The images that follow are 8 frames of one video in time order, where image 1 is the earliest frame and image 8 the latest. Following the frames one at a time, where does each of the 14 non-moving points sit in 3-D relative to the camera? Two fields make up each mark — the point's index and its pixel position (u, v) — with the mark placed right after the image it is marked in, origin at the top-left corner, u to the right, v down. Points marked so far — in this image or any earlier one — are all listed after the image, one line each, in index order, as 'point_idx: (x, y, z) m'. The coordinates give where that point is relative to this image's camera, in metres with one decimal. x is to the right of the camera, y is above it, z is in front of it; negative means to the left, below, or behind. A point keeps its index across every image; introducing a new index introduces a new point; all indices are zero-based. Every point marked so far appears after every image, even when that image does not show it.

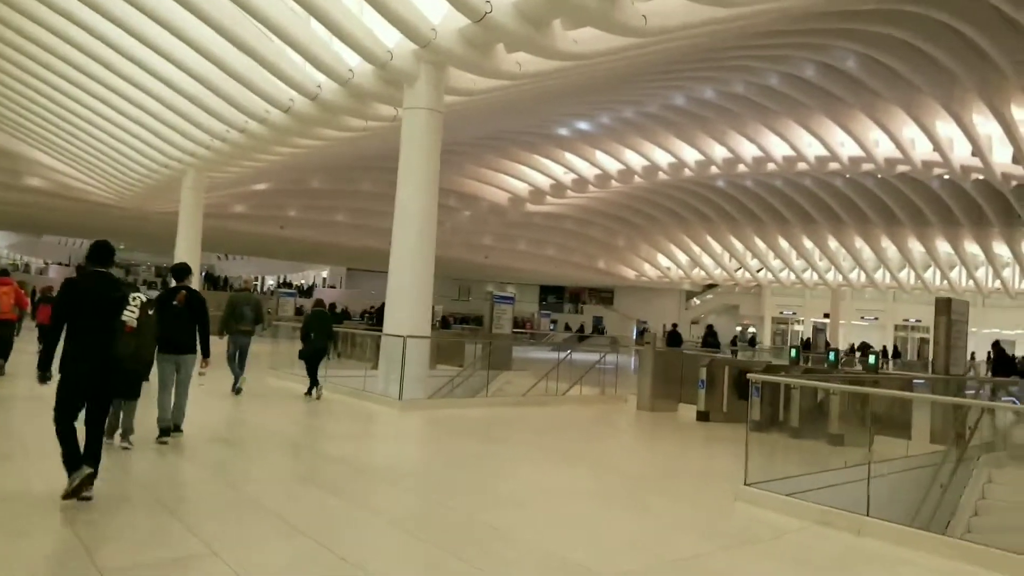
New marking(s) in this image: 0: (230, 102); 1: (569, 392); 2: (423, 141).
0: (-4.7, +3.1, +15.5) m
1: (+0.9, -1.6, +13.9) m
2: (-1.1, +1.9, +11.9) m
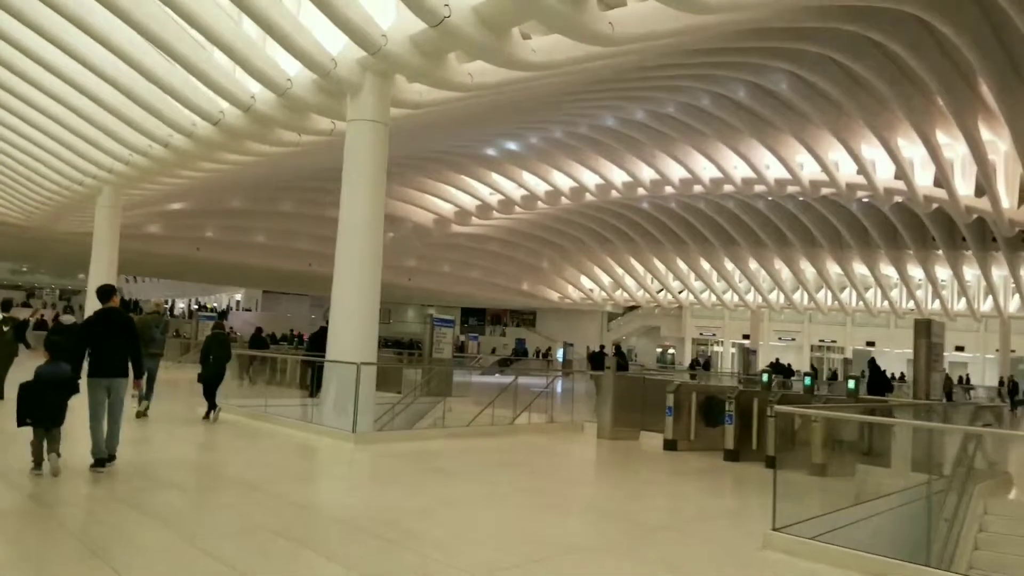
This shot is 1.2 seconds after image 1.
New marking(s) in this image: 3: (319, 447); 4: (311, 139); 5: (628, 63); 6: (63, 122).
0: (-5.6, +2.8, +14.5) m
1: (+0.1, -1.9, +13.3) m
2: (-1.7, +1.6, +11.2) m
3: (-2.1, -1.7, +10.2) m
4: (-3.5, +2.7, +16.4) m
5: (+1.7, +3.3, +13.5) m
6: (-7.9, +2.9, +16.2) m
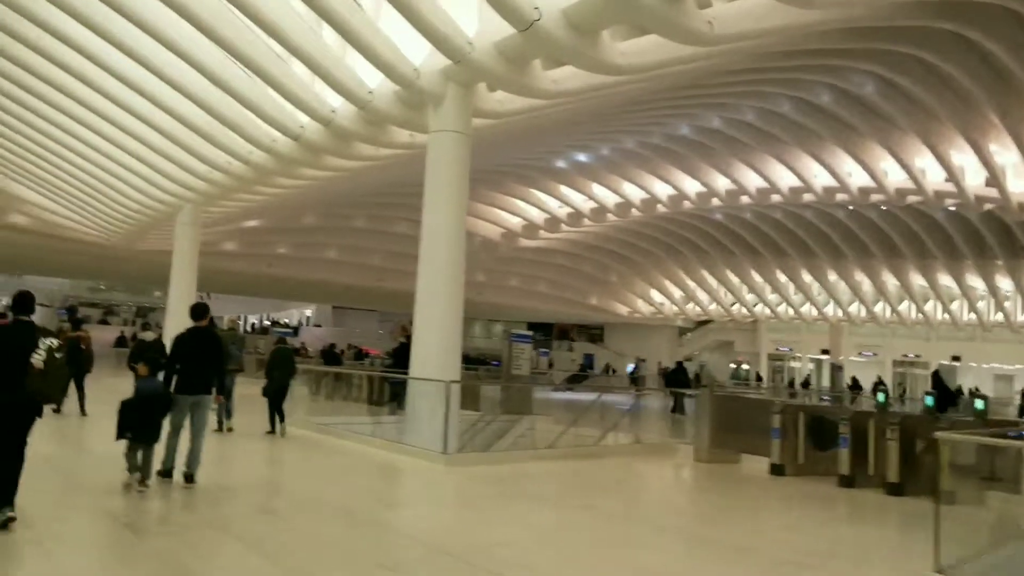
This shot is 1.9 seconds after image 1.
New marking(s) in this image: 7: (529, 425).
0: (-4.4, +2.5, +14.5) m
1: (+1.3, -2.1, +12.9) m
2: (-0.7, +1.4, +10.9) m
3: (-1.2, -1.9, +9.9) m
4: (-2.1, +2.4, +16.3) m
5: (+2.9, +3.1, +13.0) m
6: (-6.5, +2.6, +16.4) m
7: (+0.3, -1.8, +12.1) m
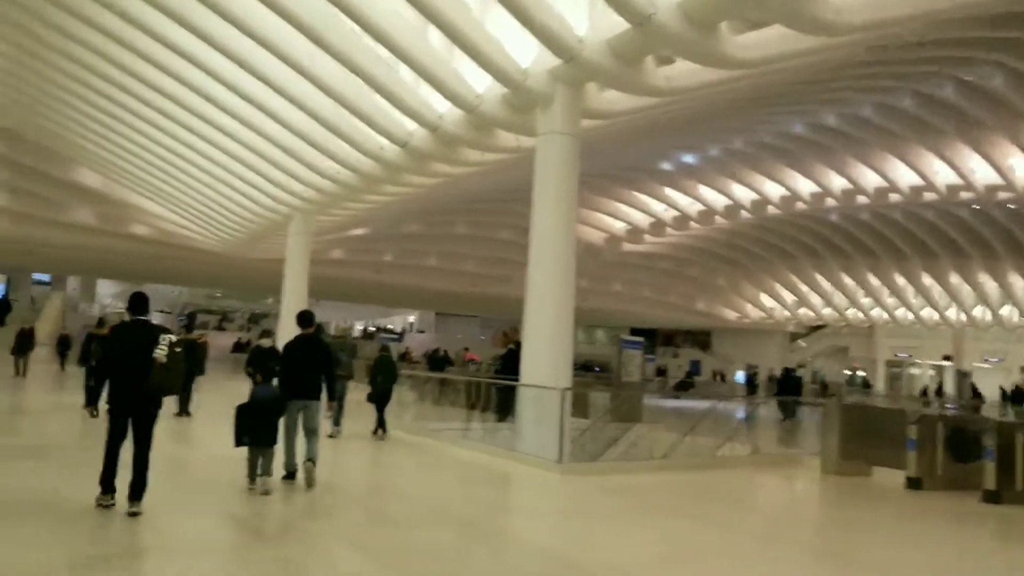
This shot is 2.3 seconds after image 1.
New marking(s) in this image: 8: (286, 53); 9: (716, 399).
0: (-2.7, +2.4, +14.7) m
1: (+2.7, -2.2, +12.4) m
2: (+0.6, +1.4, +10.7) m
3: (0.0, -2.0, +9.7) m
4: (-0.3, +2.3, +16.2) m
5: (+4.3, +3.0, +12.4) m
6: (-4.6, +2.5, +16.8) m
7: (+1.7, -1.8, +11.7) m
8: (-2.9, +3.0, +11.7) m
9: (+2.8, -1.5, +12.7) m
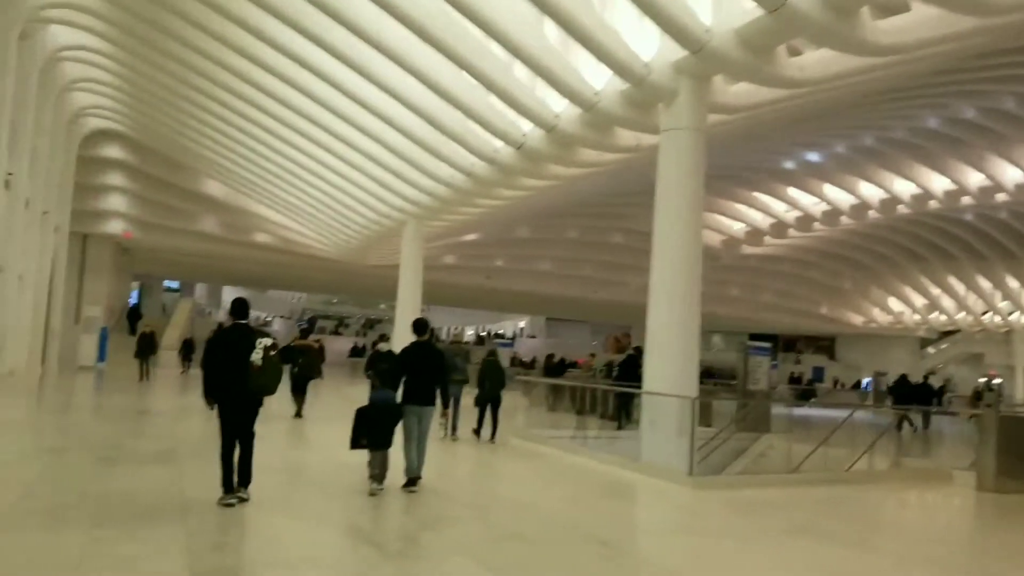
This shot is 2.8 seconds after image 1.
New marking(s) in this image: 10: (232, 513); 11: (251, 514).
0: (-0.9, +2.3, +14.5) m
1: (+4.3, -2.2, +11.6) m
2: (+1.9, +1.3, +10.2) m
3: (+1.3, -2.0, +9.3) m
4: (+1.7, +2.2, +15.8) m
5: (+5.8, +3.0, +11.5) m
6: (-2.5, +2.4, +16.9) m
7: (+3.2, -1.9, +11.1) m
8: (-1.4, +2.9, +11.7) m
9: (+4.4, -1.6, +12.0) m
10: (-1.8, -1.4, +6.0) m
11: (-1.7, -1.4, +6.0) m
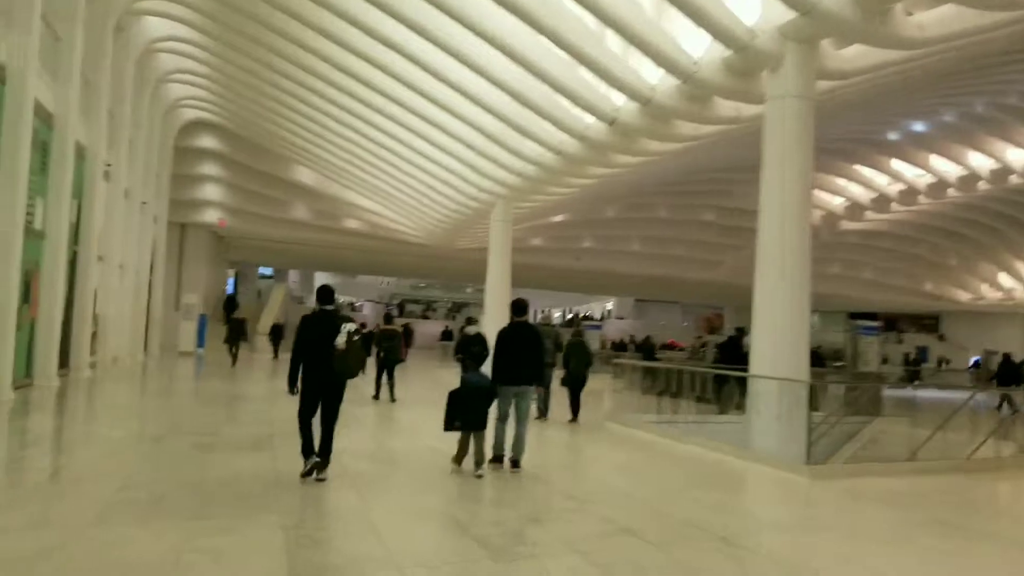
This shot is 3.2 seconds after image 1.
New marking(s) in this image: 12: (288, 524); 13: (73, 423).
0: (+0.5, +2.6, +14.2) m
1: (+5.5, -1.9, +10.9) m
2: (+2.9, +1.6, +9.6) m
3: (+2.2, -1.8, +8.9) m
4: (+3.2, +2.6, +15.2) m
5: (+6.9, +3.3, +10.5) m
6: (-0.9, +2.7, +16.7) m
7: (+4.3, -1.6, +10.5) m
8: (-0.3, +3.1, +11.4) m
9: (+5.6, -1.3, +11.2) m
10: (-1.1, -1.3, +5.8) m
11: (-1.0, -1.3, +5.8) m
12: (-1.2, -1.3, +5.0) m
13: (-4.2, -1.3, +9.0) m
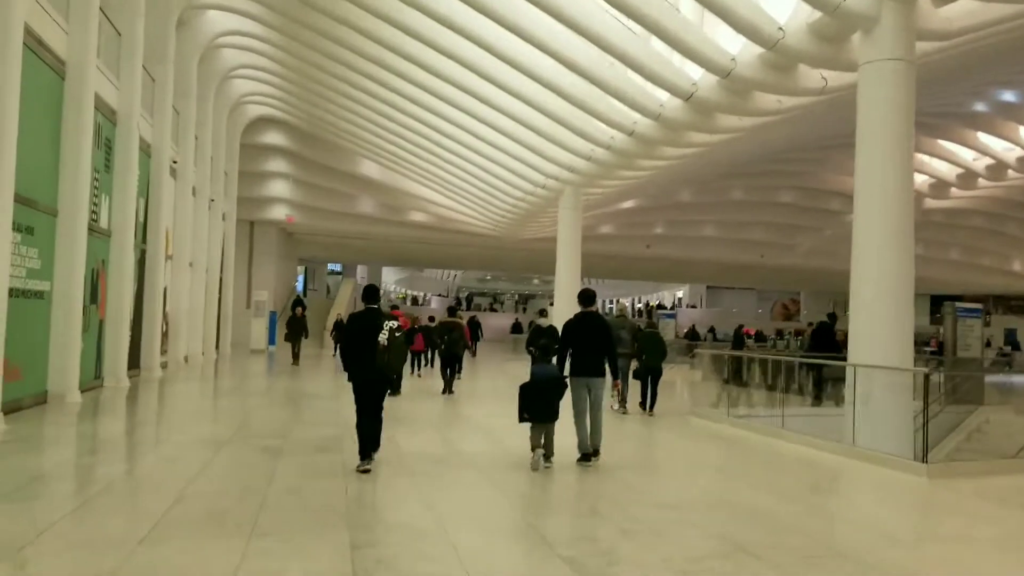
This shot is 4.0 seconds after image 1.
0: (+1.5, +2.8, +13.6) m
1: (+6.3, -1.7, +10.0) m
2: (+3.6, +1.8, +8.9) m
3: (+3.0, -1.6, +8.2) m
4: (+4.3, +2.8, +14.4) m
5: (+7.6, +3.6, +9.4) m
6: (+0.3, +2.9, +16.2) m
7: (+5.1, -1.4, +9.6) m
8: (+0.5, +3.3, +10.8) m
9: (+6.5, -1.0, +10.3) m
10: (-0.6, -1.3, +5.4) m
11: (-0.5, -1.3, +5.4) m
12: (-0.7, -1.2, +4.5) m
13: (-3.5, -1.3, +8.7) m
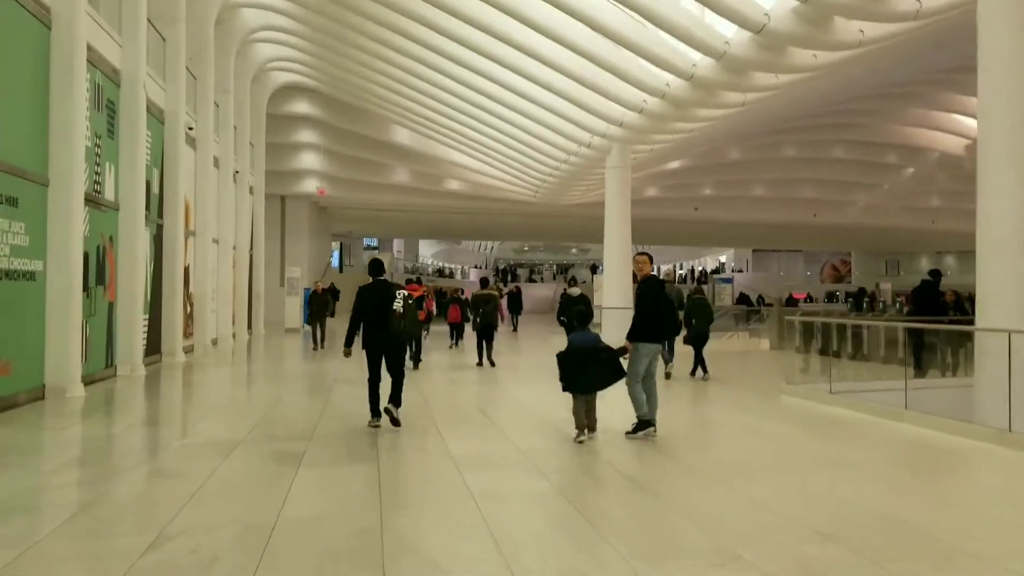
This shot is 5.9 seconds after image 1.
0: (+2.1, +3.3, +12.2) m
1: (+6.9, -1.1, +8.5) m
2: (+4.0, +2.2, +7.4) m
3: (+3.5, -1.2, +6.9) m
4: (+4.9, +3.4, +12.9) m
5: (+8.0, +4.2, +7.7) m
6: (+0.9, +3.4, +14.8) m
7: (+5.7, -0.9, +8.2) m
8: (+1.0, +3.7, +9.5) m
9: (+7.0, -0.4, +8.8) m
10: (-0.2, -1.1, +4.2) m
11: (-0.1, -1.1, +4.2) m
12: (-0.4, -1.1, +3.4) m
13: (-3.0, -1.1, +7.7) m
